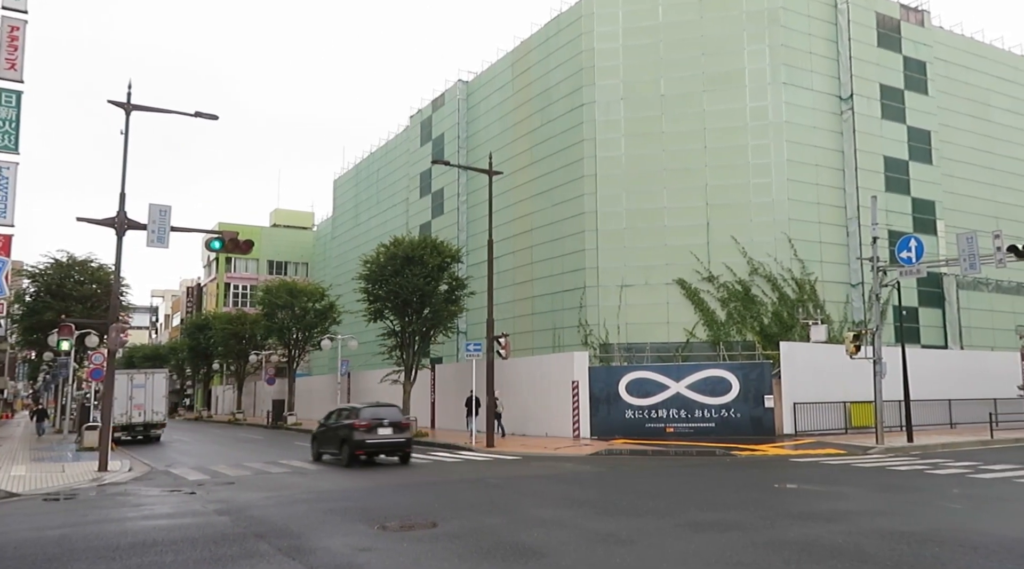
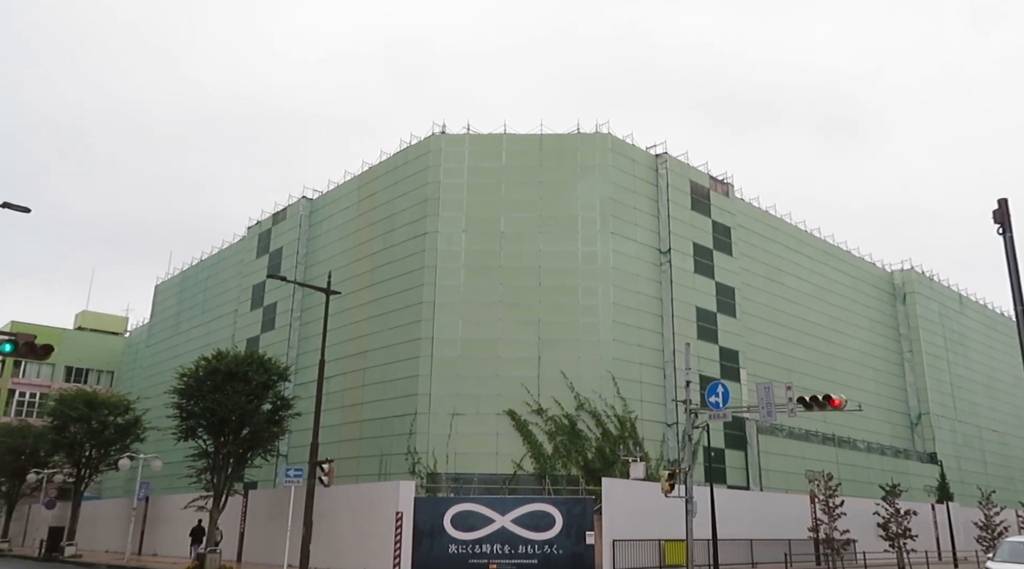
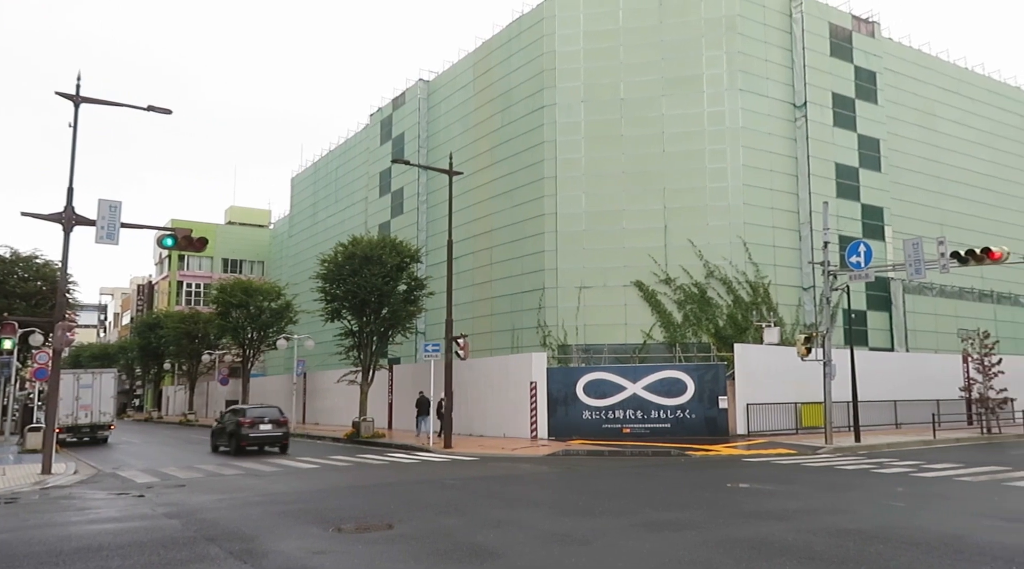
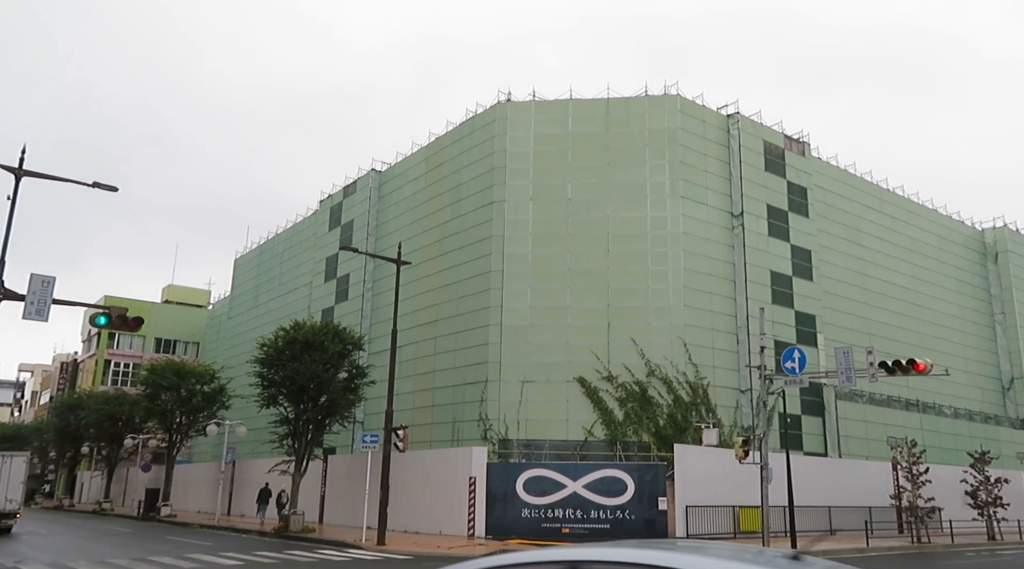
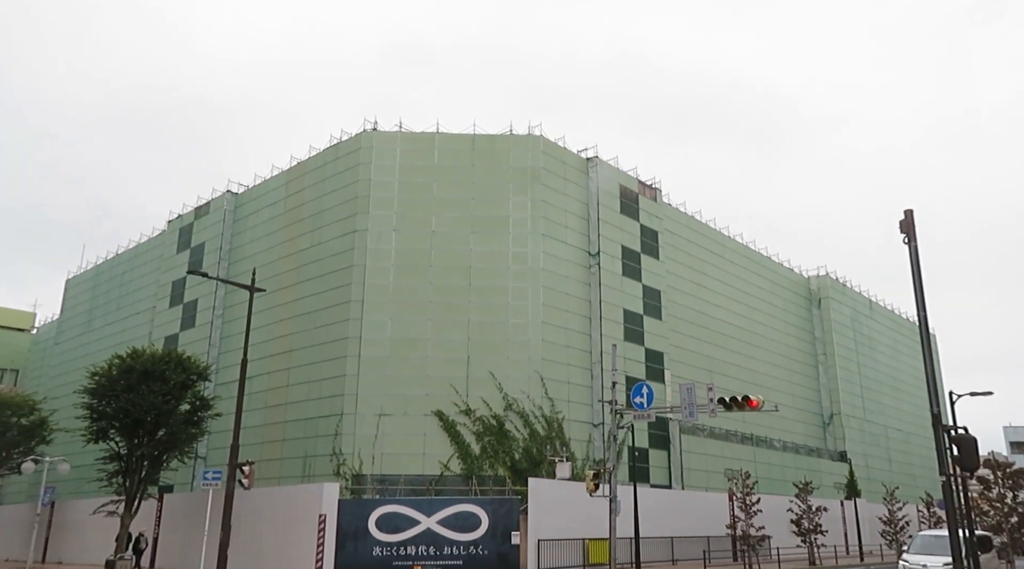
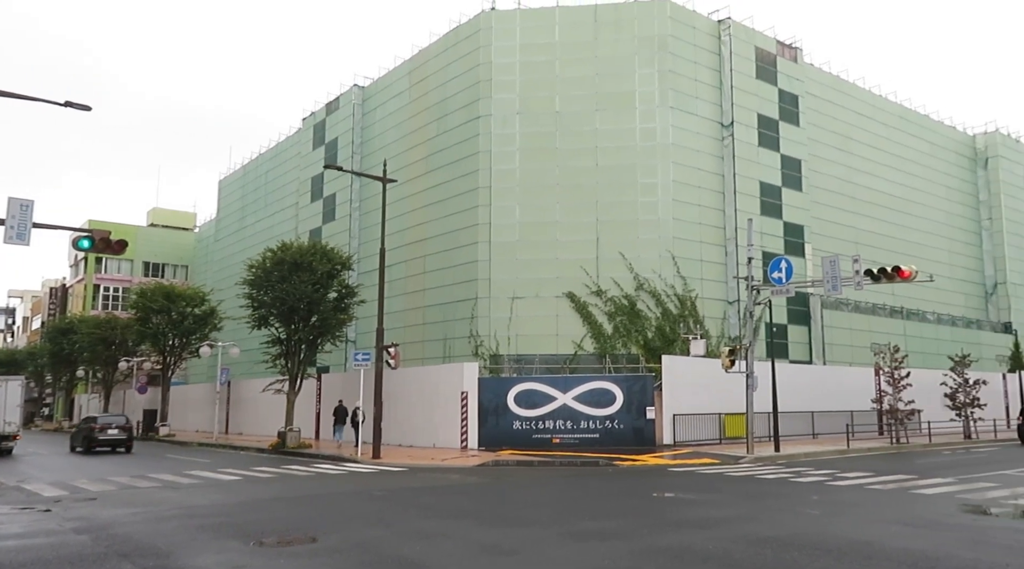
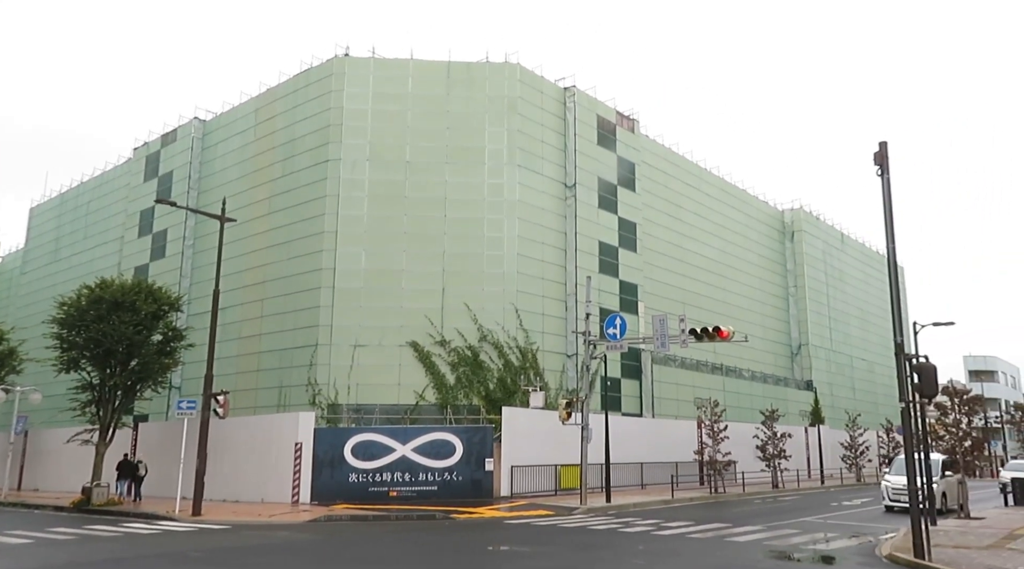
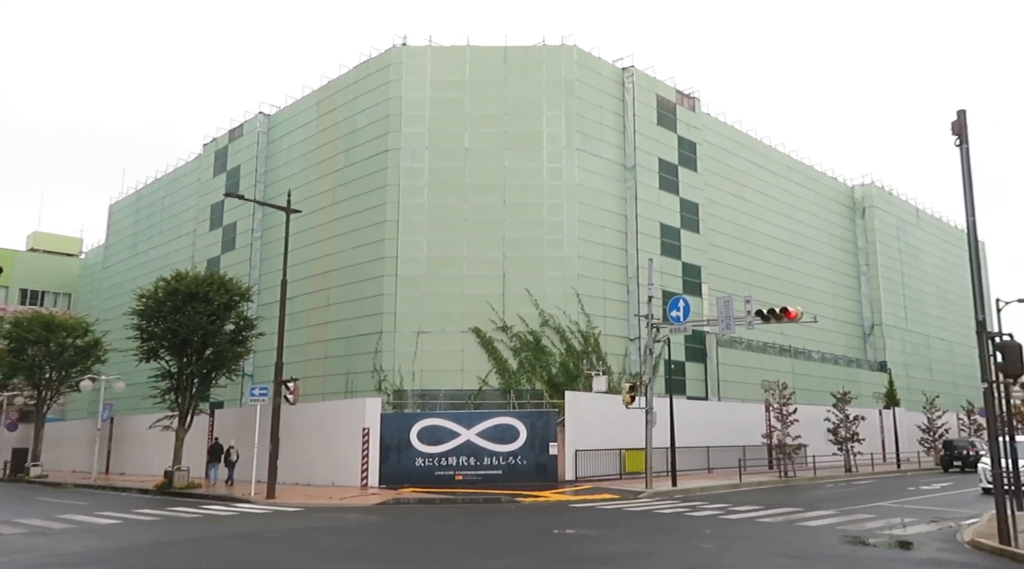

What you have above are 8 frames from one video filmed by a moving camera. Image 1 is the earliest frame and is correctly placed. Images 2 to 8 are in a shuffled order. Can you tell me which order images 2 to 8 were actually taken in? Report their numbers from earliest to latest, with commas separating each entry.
3, 6, 8, 7, 5, 2, 4
